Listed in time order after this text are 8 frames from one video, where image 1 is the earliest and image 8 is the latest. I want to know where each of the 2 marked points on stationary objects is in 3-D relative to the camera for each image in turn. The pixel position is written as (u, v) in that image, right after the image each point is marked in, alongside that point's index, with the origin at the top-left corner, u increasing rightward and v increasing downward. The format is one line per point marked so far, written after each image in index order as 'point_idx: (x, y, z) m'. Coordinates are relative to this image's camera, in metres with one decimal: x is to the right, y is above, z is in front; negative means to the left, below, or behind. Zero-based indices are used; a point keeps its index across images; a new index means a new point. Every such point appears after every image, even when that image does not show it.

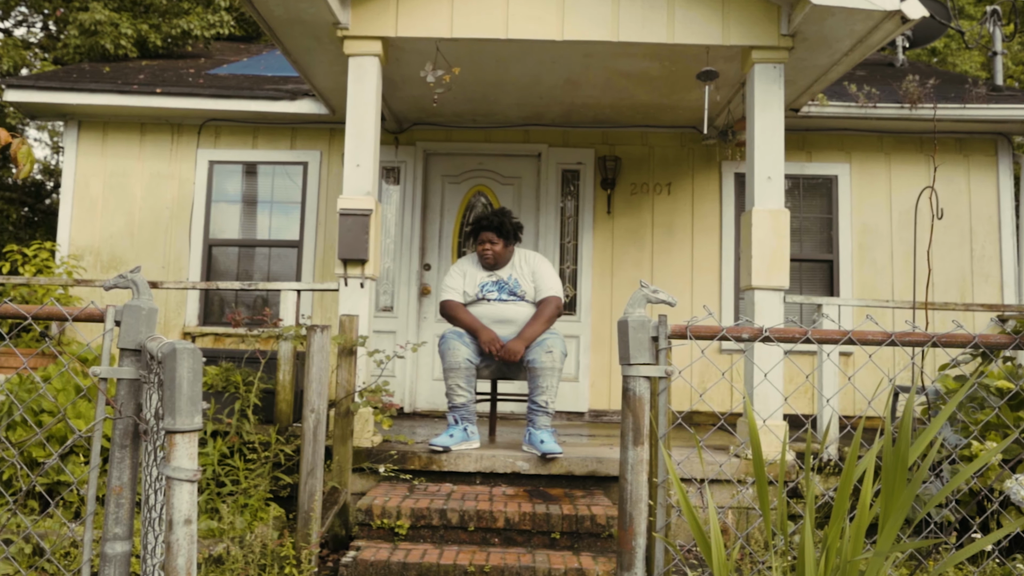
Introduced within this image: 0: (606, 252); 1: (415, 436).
0: (+0.7, +0.3, +8.0) m
1: (-0.6, -0.9, +7.2) m
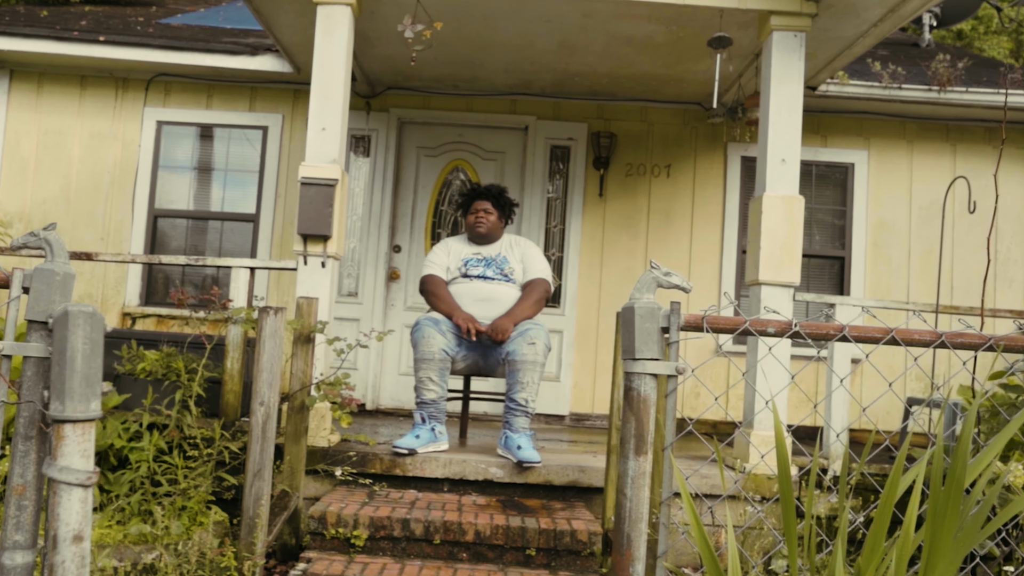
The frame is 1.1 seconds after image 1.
0: (+0.5, +0.3, +7.2) m
1: (-0.8, -0.8, +6.4) m
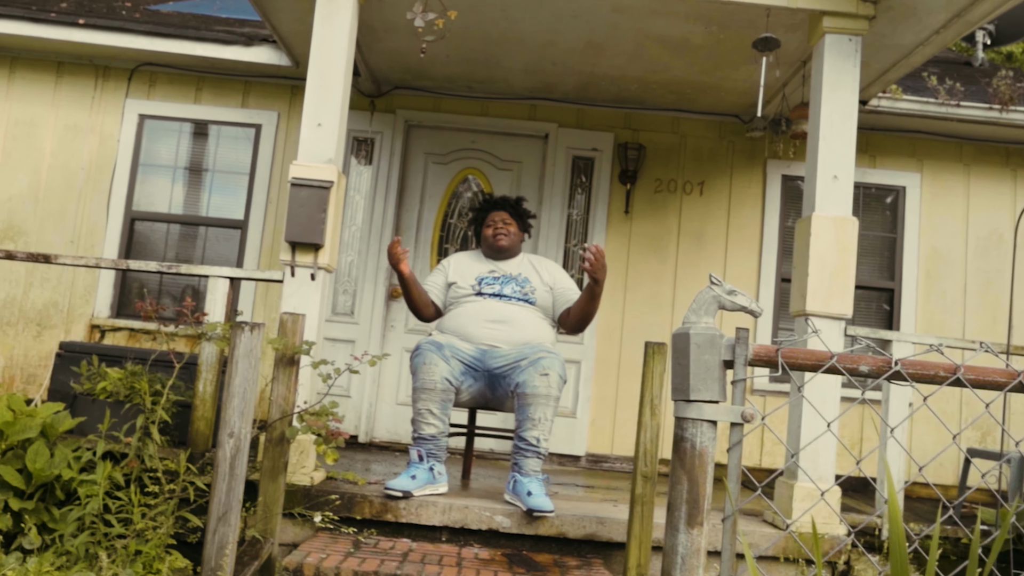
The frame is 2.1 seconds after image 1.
0: (+0.6, +0.2, +6.5) m
1: (-0.7, -0.9, +5.6) m
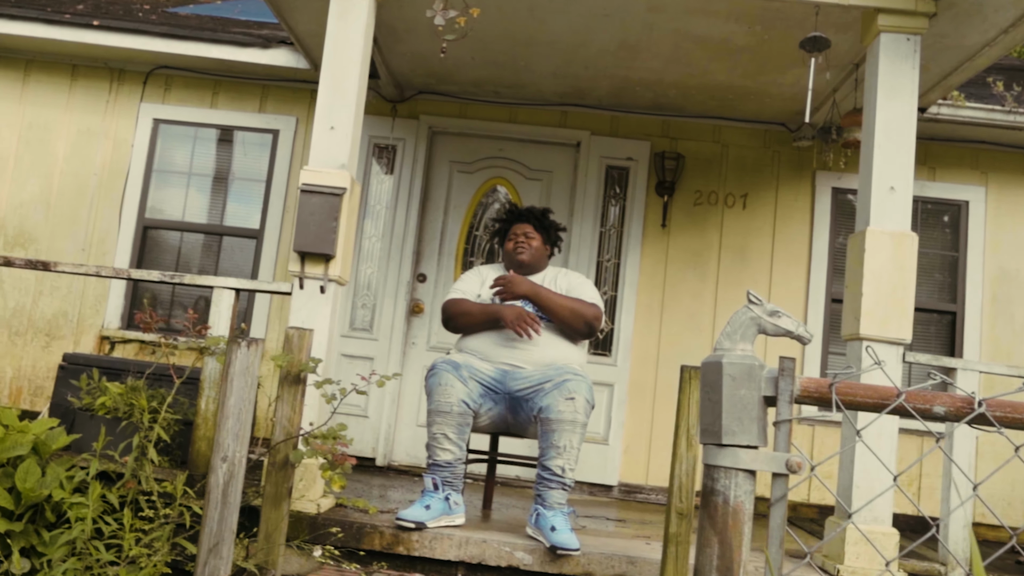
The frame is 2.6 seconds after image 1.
0: (+0.8, +0.1, +6.1) m
1: (-0.6, -1.0, +5.3) m
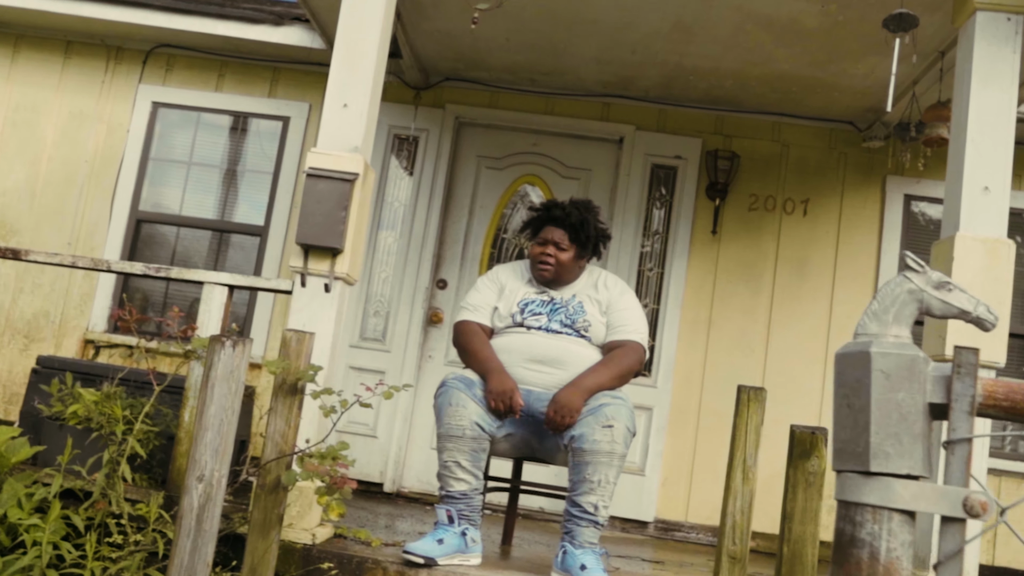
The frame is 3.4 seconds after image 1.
0: (+0.9, 0.0, +5.4) m
1: (-0.5, -1.0, +4.6) m
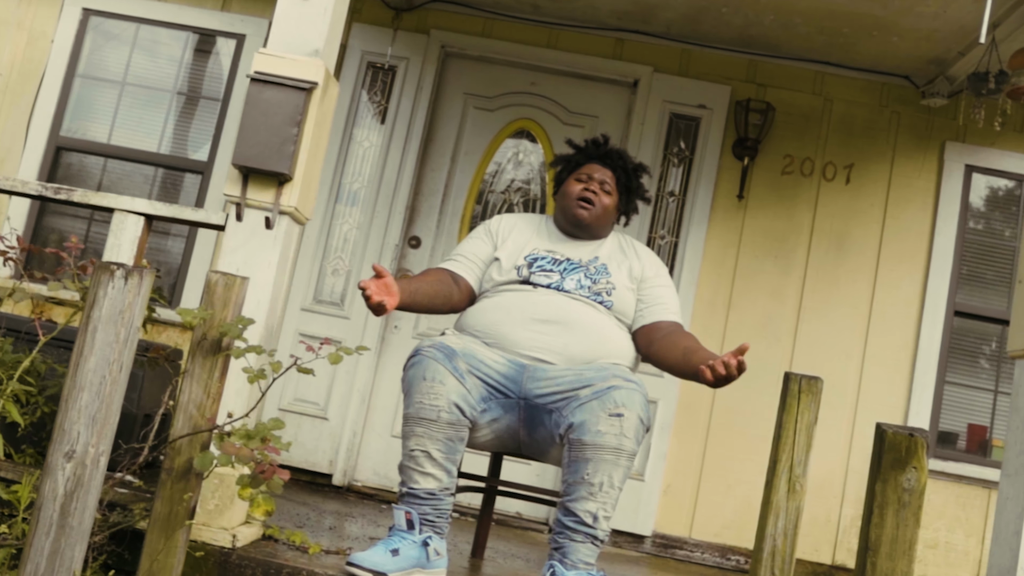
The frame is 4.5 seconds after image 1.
0: (+0.9, +0.1, +4.6) m
1: (-0.6, -0.8, +3.7) m
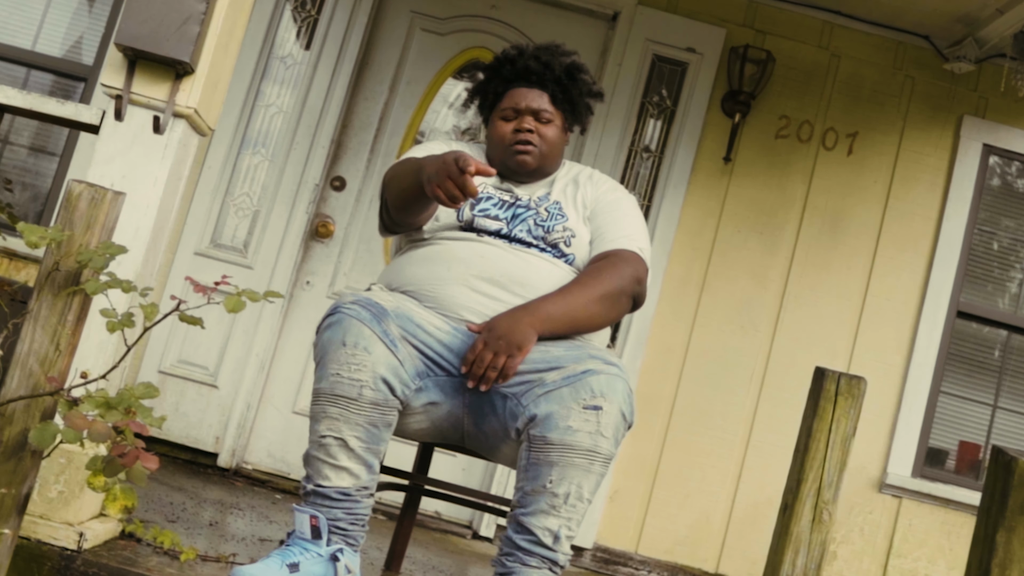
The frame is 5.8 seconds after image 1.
0: (+0.7, +0.2, +3.9) m
1: (-0.8, -0.7, +2.9) m
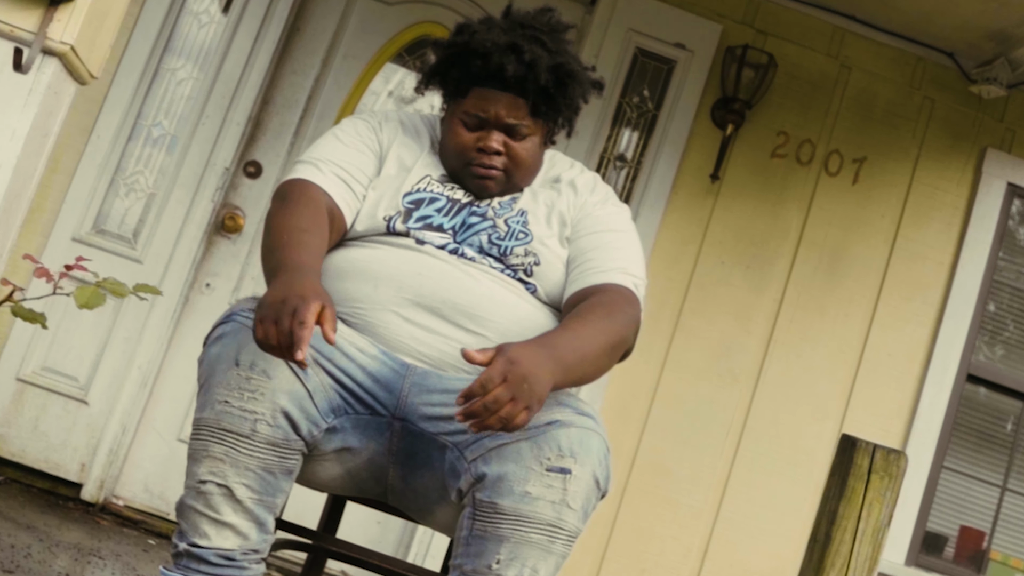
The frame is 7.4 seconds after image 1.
0: (+0.5, +0.1, +3.3) m
1: (-0.9, -0.6, +2.2) m
